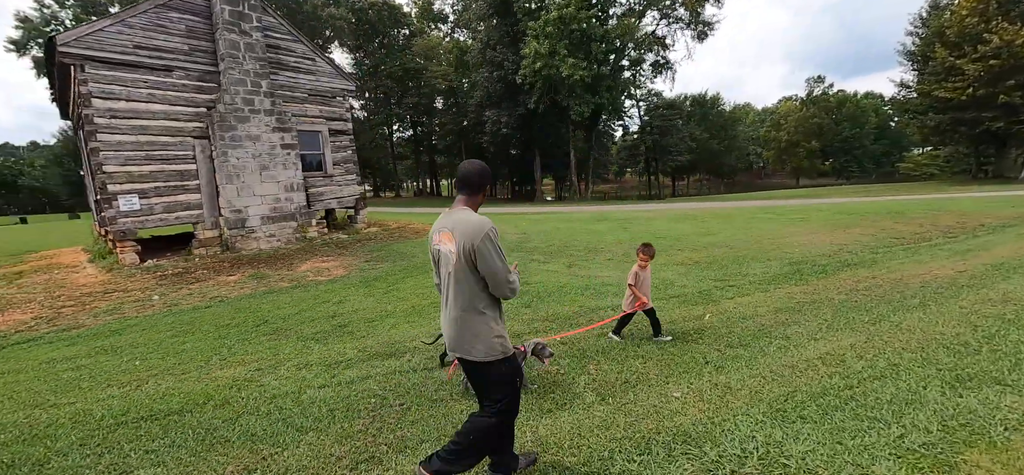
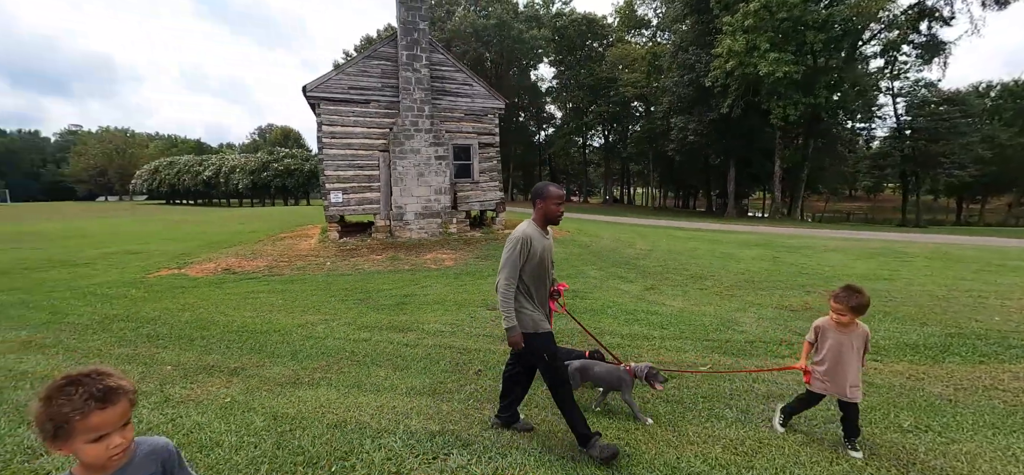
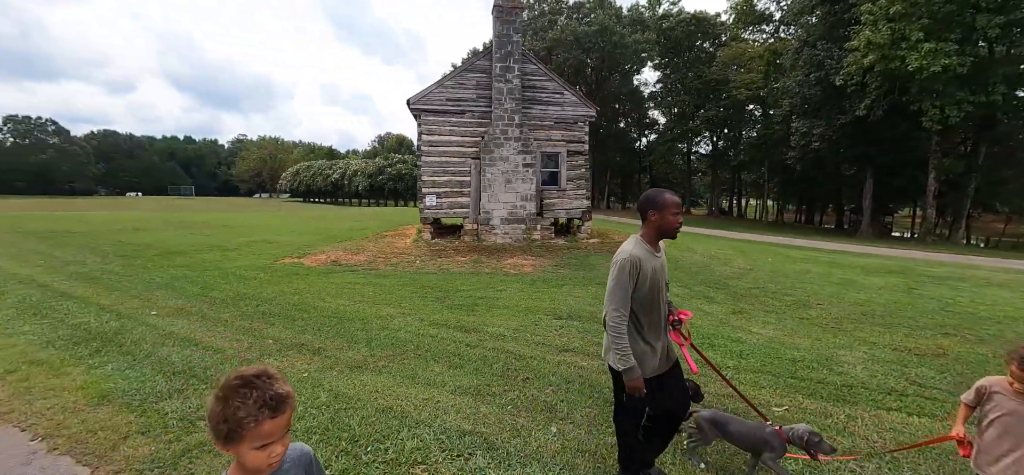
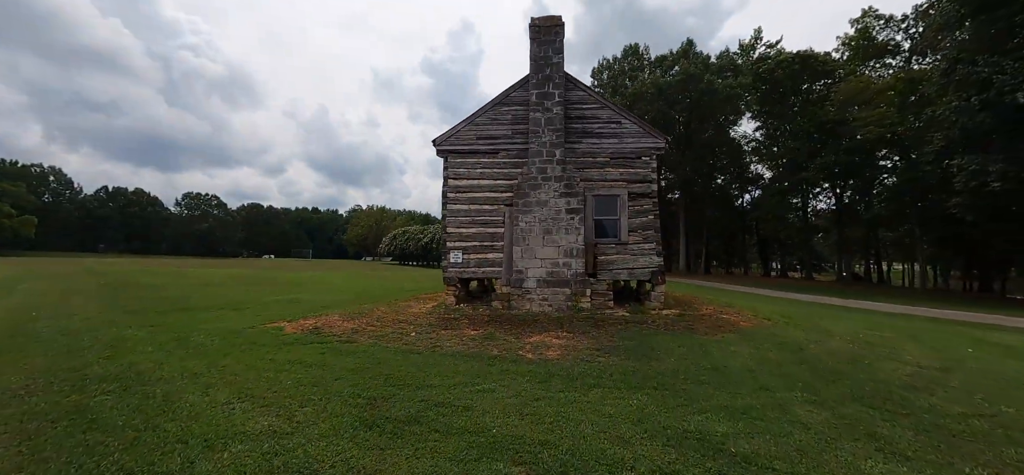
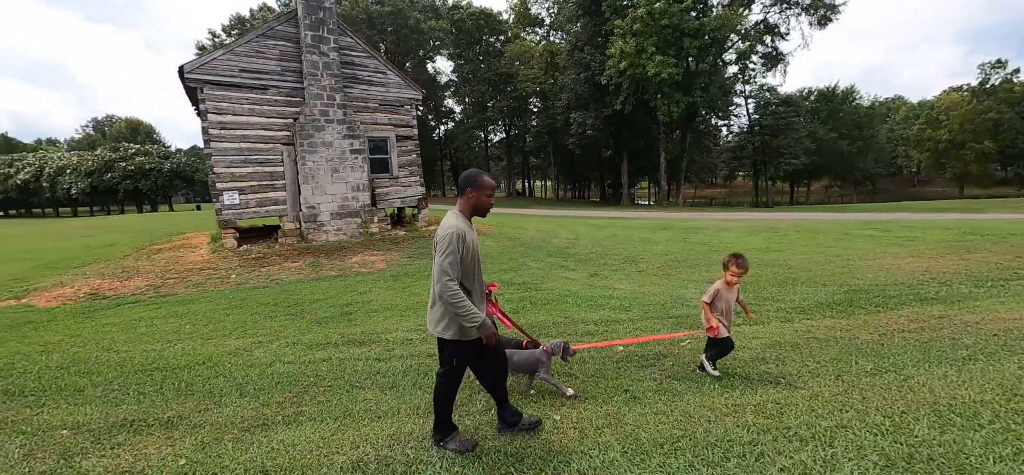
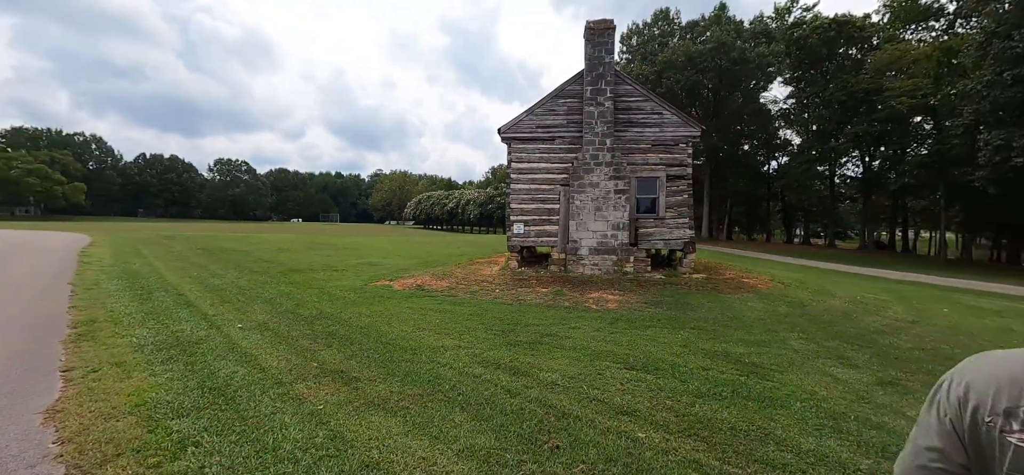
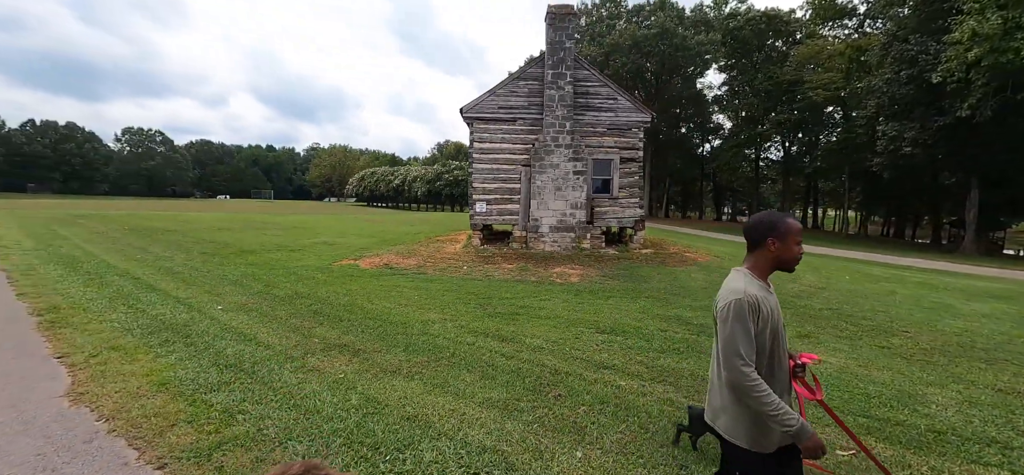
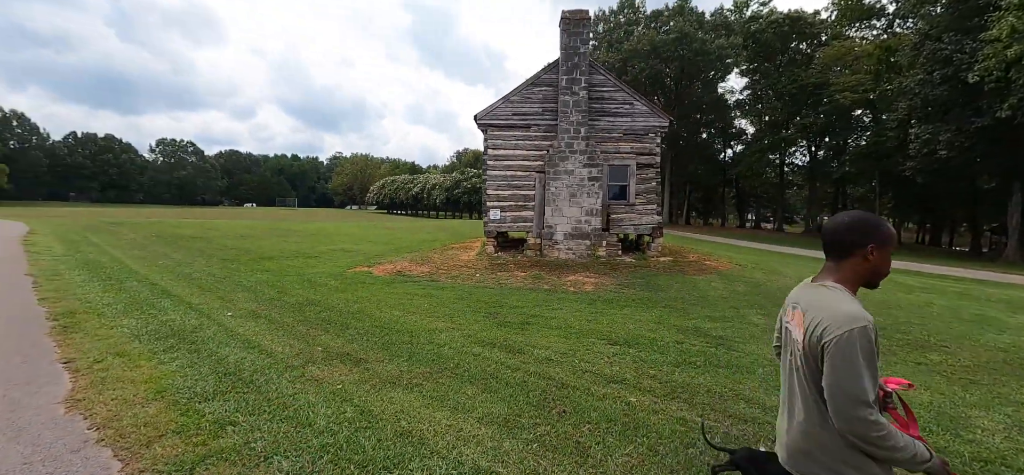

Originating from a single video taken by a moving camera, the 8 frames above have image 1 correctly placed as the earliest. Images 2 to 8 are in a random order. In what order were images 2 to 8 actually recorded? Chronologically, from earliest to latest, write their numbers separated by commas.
5, 2, 3, 7, 8, 6, 4
